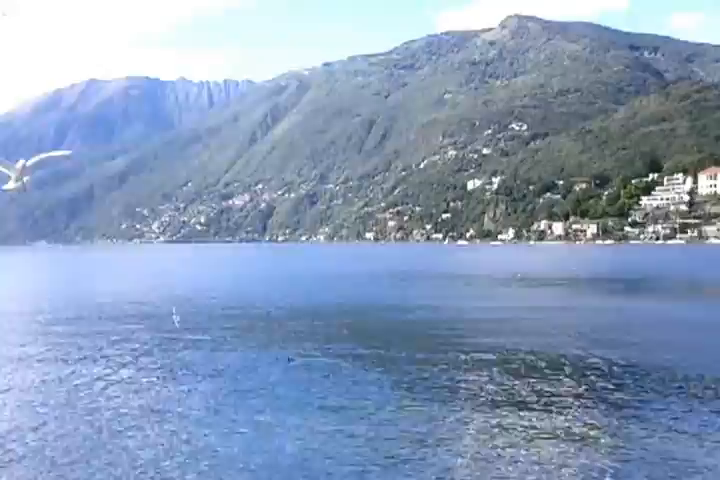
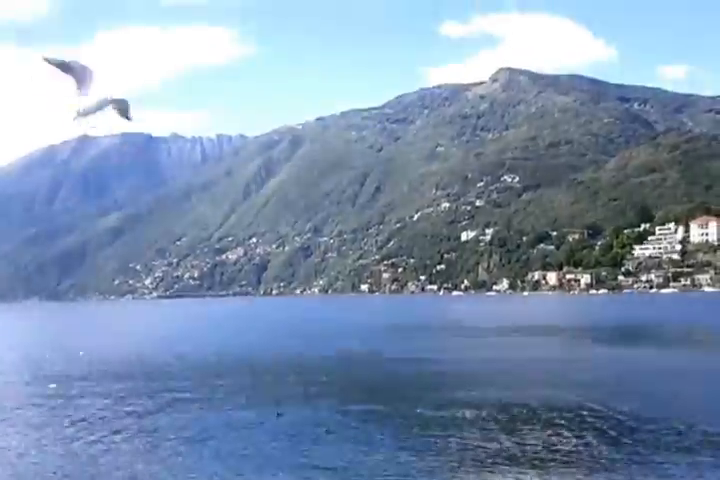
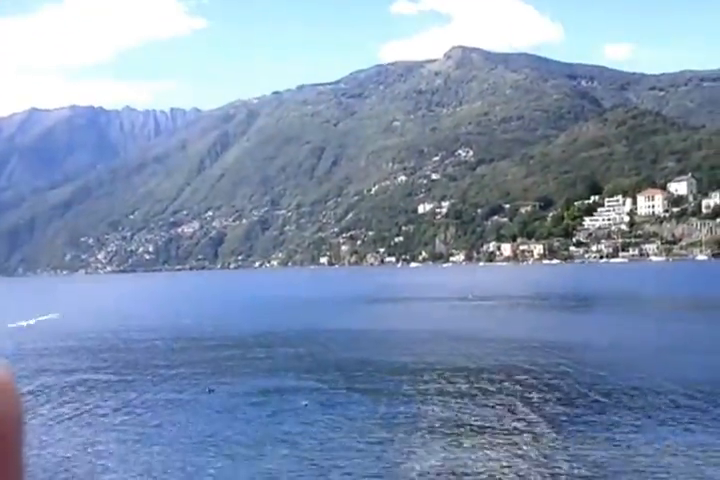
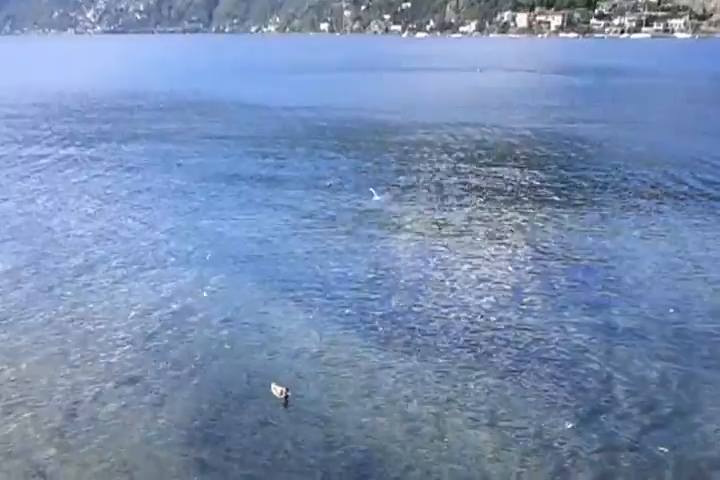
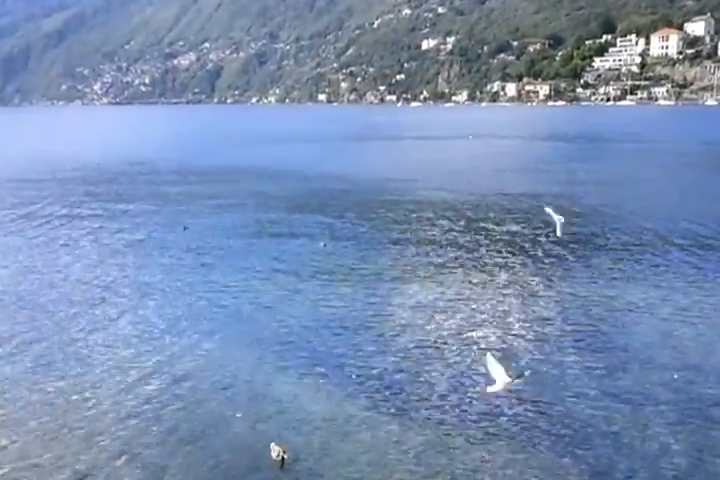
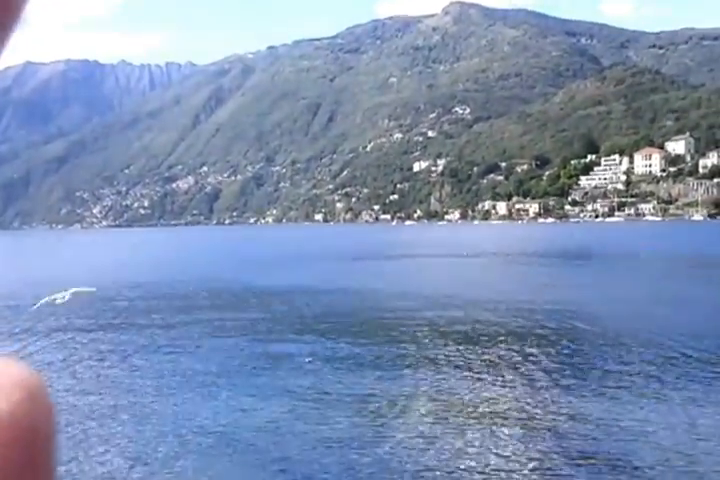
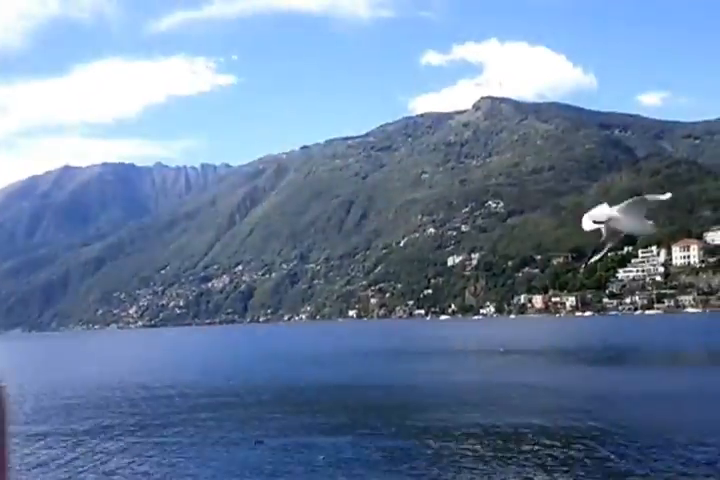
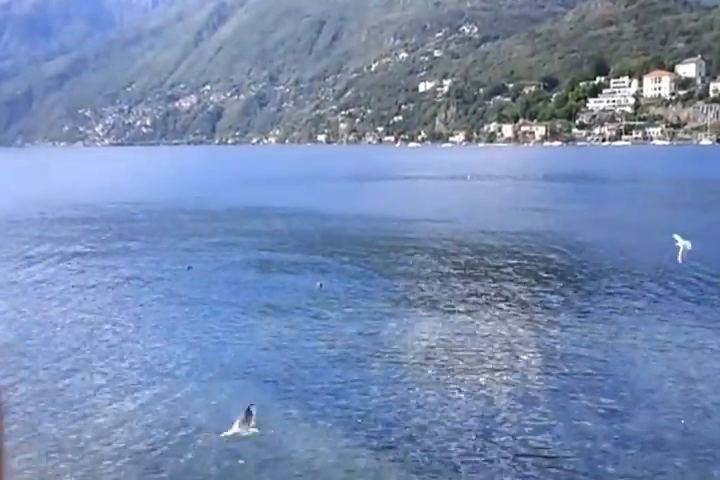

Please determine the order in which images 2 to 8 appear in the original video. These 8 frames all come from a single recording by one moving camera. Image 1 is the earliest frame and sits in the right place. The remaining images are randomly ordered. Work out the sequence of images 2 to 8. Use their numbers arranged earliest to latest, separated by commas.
2, 7, 3, 6, 8, 5, 4
